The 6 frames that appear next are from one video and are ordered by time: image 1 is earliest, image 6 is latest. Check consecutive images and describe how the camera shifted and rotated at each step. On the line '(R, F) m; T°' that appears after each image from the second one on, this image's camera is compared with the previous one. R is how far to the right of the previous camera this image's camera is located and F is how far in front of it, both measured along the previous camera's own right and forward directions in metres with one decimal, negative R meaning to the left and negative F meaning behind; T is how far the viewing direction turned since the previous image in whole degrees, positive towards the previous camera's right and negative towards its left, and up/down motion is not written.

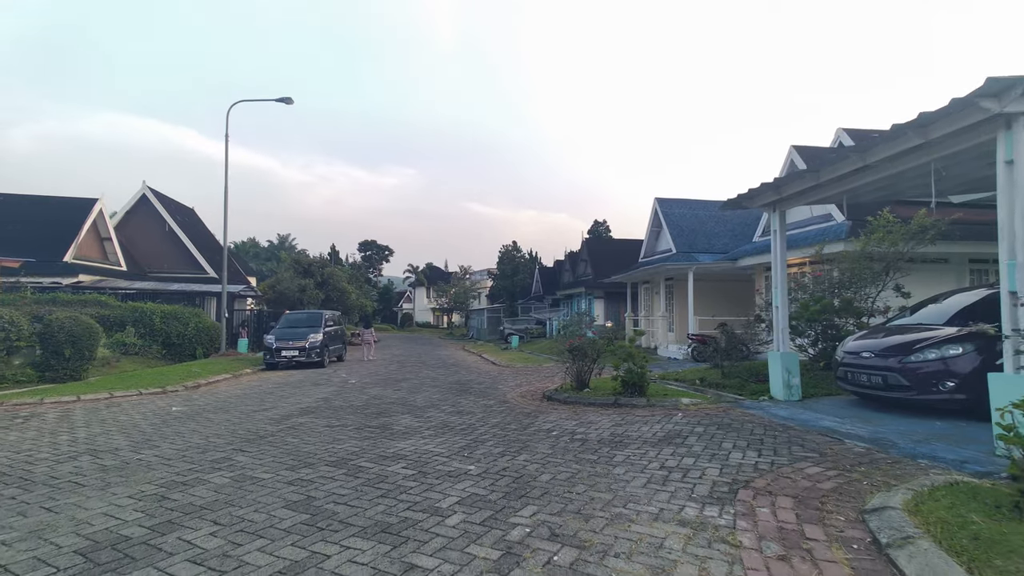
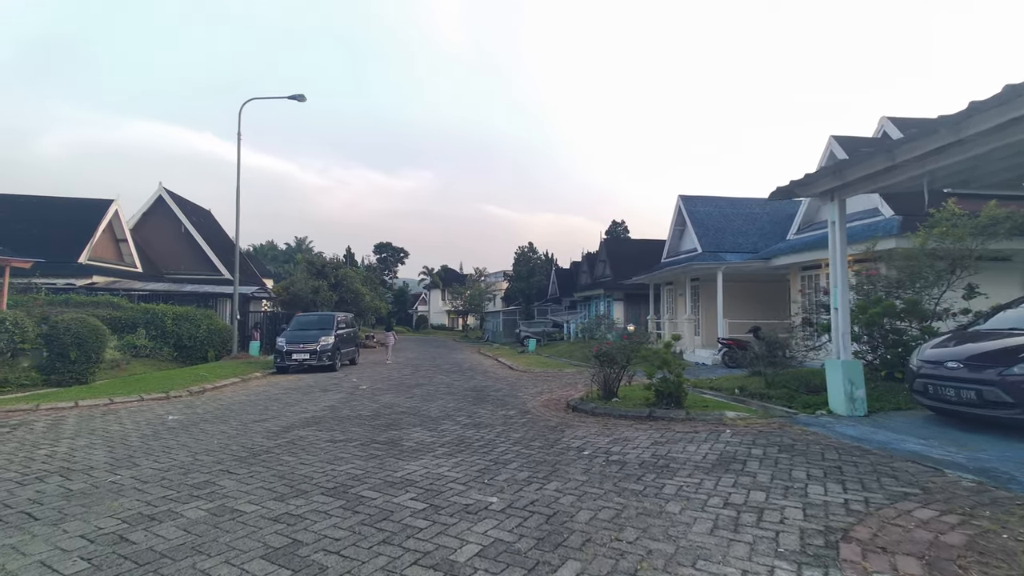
(-0.1, +0.9) m; -2°
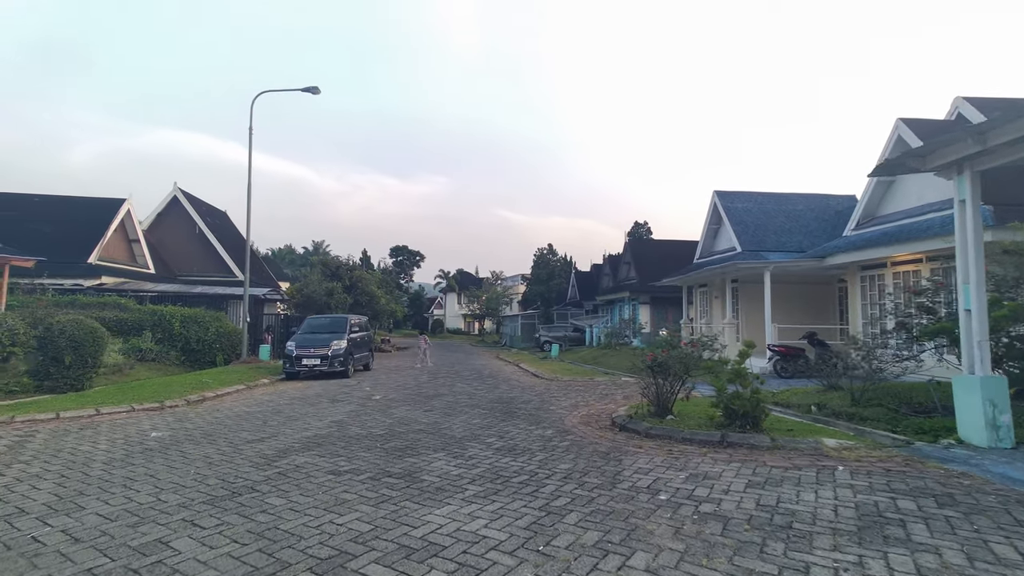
(-0.4, +1.4) m; -2°
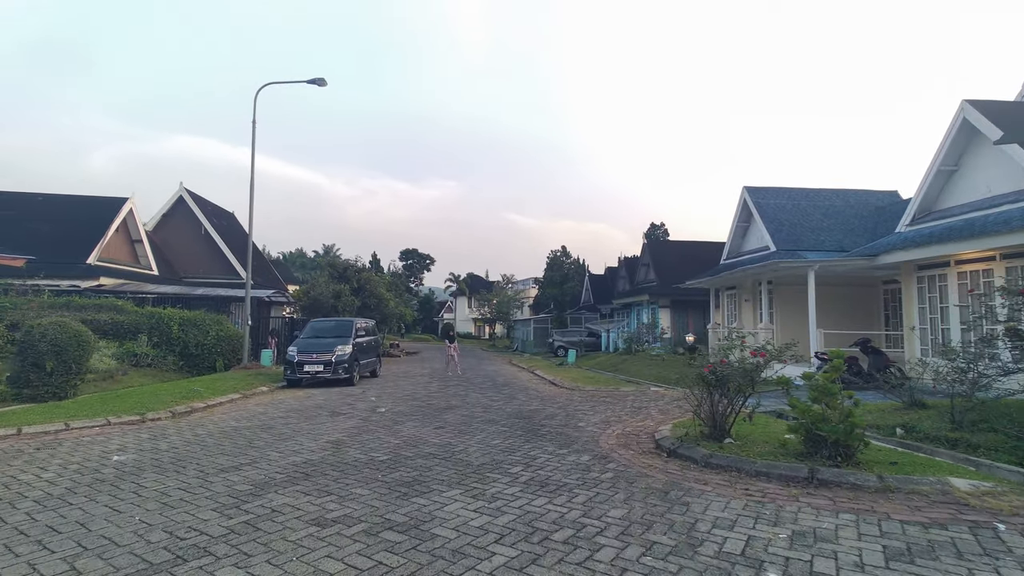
(-0.3, +1.3) m; -1°
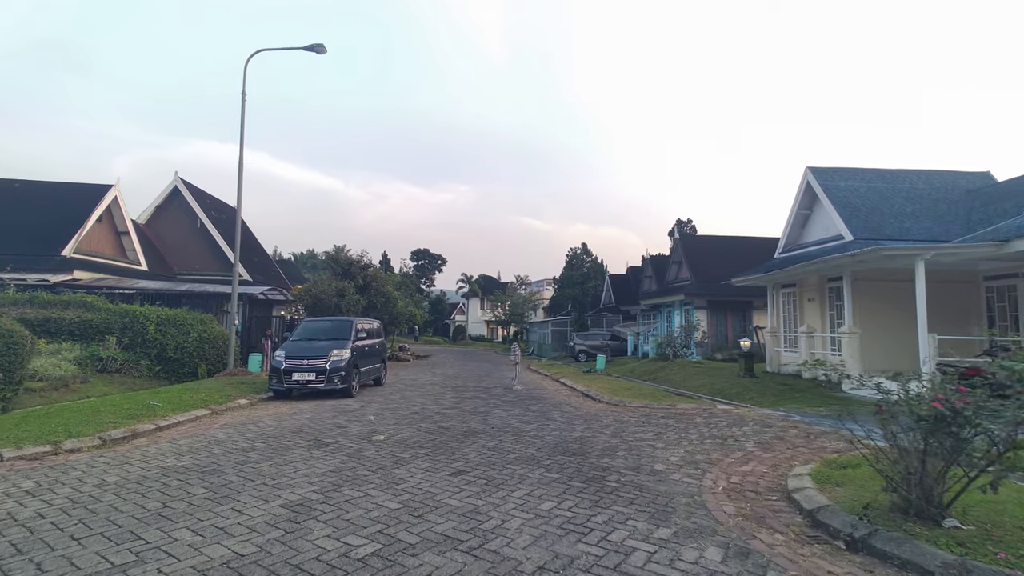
(-0.5, +2.8) m; -1°
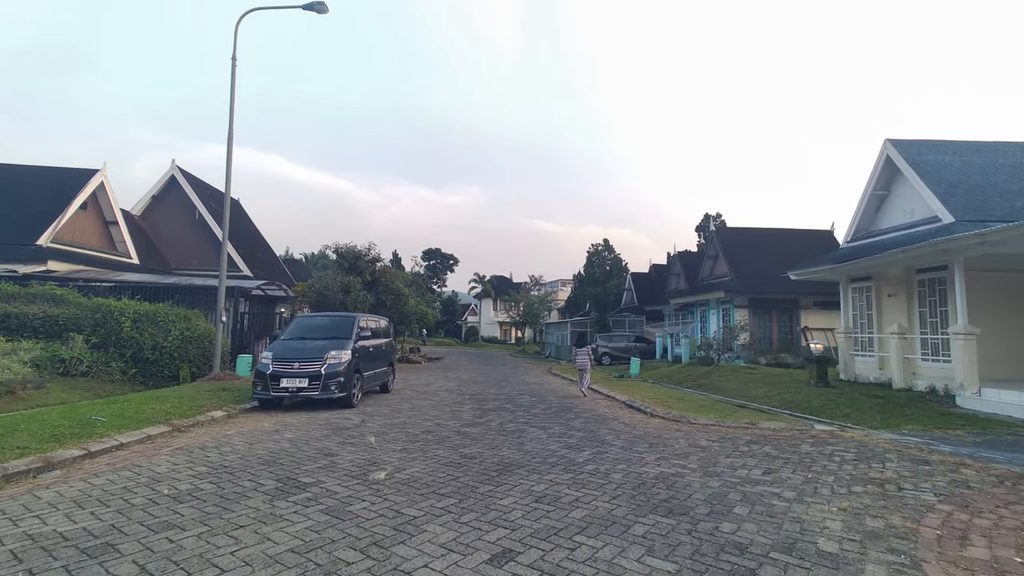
(-0.6, +2.5) m; -1°
